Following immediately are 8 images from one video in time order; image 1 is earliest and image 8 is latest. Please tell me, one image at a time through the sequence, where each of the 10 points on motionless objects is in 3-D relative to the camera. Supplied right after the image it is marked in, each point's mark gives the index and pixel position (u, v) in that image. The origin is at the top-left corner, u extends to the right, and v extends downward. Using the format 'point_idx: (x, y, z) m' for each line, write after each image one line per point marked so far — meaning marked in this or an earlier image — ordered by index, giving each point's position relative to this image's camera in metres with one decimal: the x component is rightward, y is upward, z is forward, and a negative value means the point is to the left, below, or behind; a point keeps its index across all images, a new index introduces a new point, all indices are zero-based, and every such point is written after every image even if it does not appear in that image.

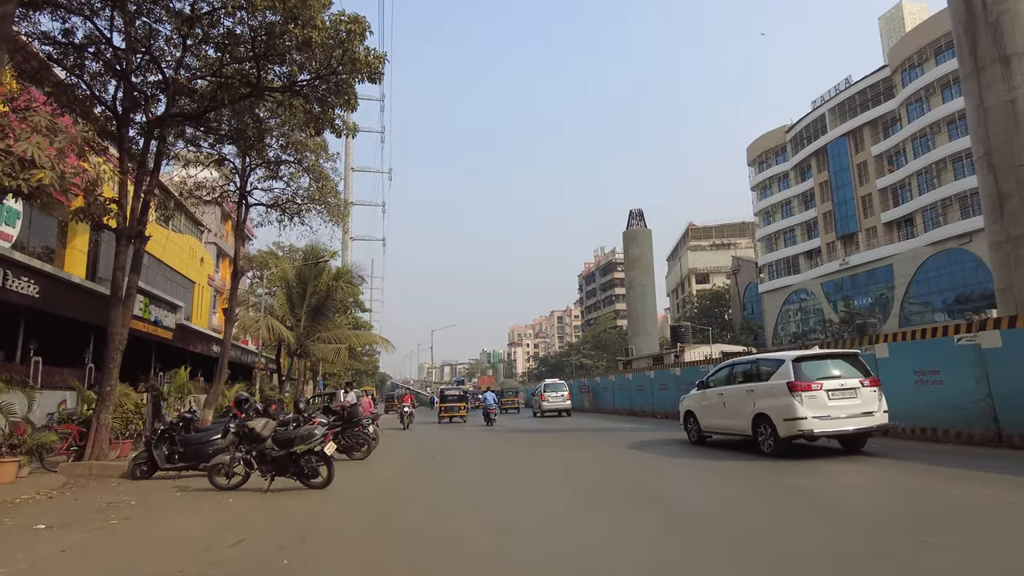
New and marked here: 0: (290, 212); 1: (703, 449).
0: (-6.4, +2.3, +19.2) m
1: (+3.8, -3.2, +13.5) m
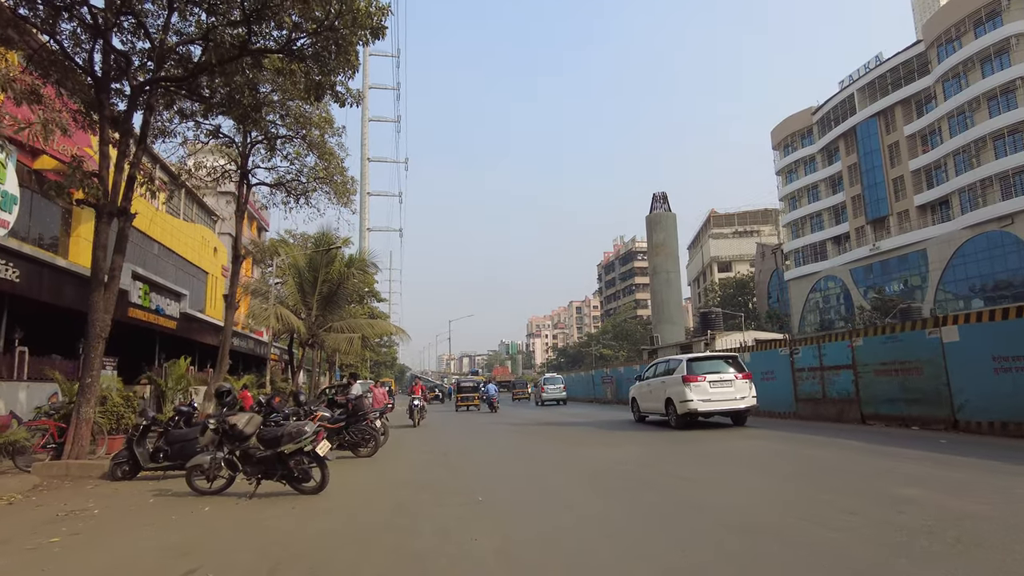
0: (-5.9, +2.7, +18.1) m
1: (+4.2, -2.8, +12.2) m
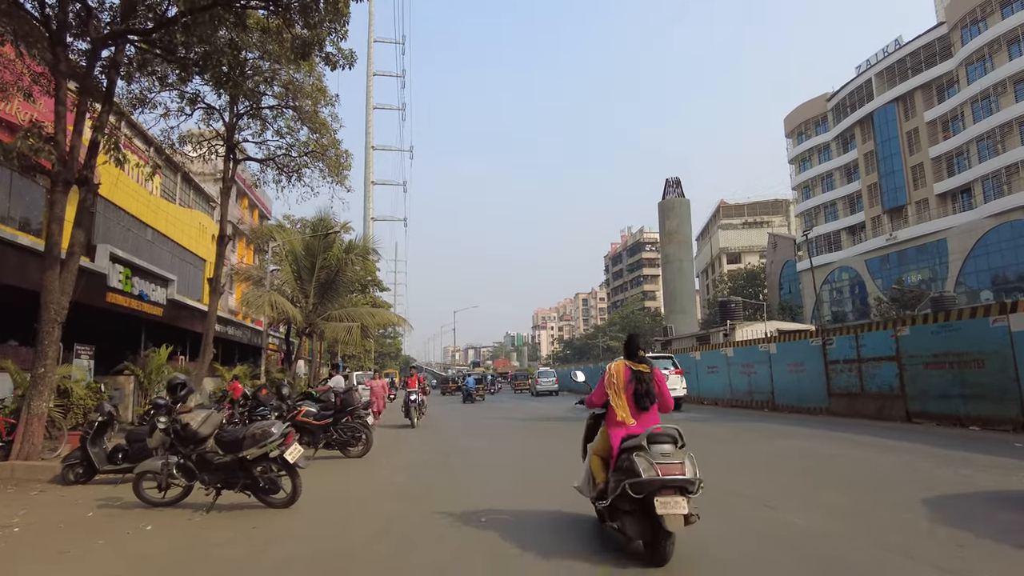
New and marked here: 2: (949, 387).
0: (-5.7, +3.1, +16.9) m
1: (+4.4, -2.6, +11.0) m
2: (+7.3, -1.6, +11.0) m
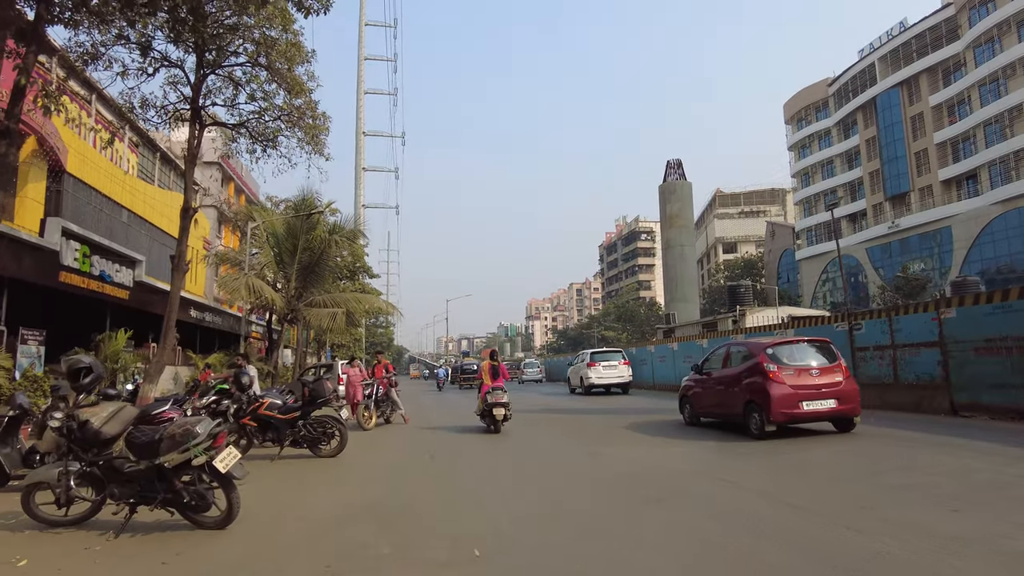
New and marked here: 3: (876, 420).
0: (-5.8, +3.5, +15.4) m
1: (+4.3, -2.2, +9.7) m
2: (+7.2, -1.3, +9.7) m
3: (+6.1, -2.2, +11.0) m
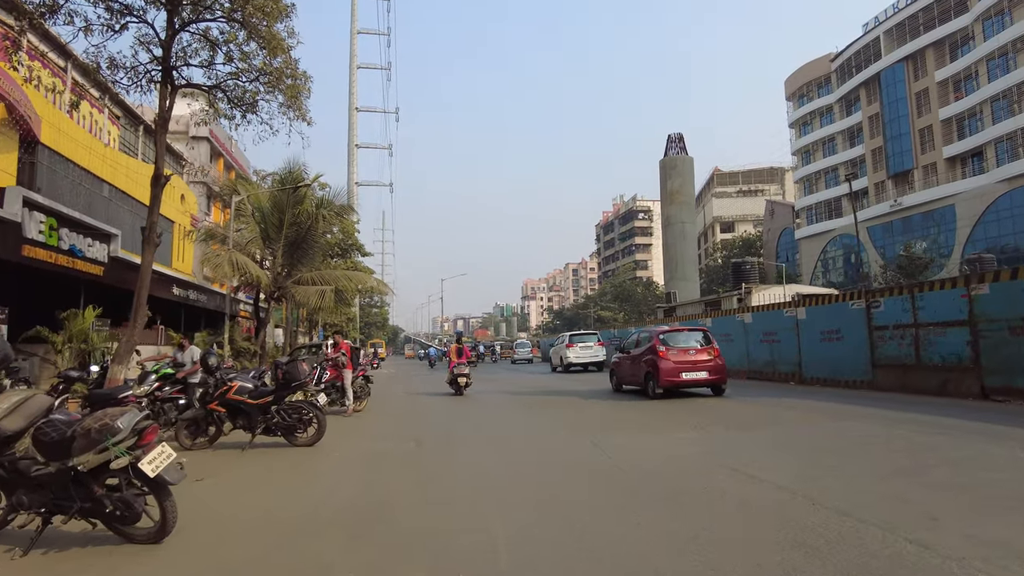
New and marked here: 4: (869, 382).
0: (-5.9, +4.1, +14.4) m
1: (+4.3, -1.8, +8.9) m
2: (+7.2, -0.9, +8.9) m
3: (+6.0, -1.8, +10.3) m
4: (+6.7, -1.8, +12.5) m
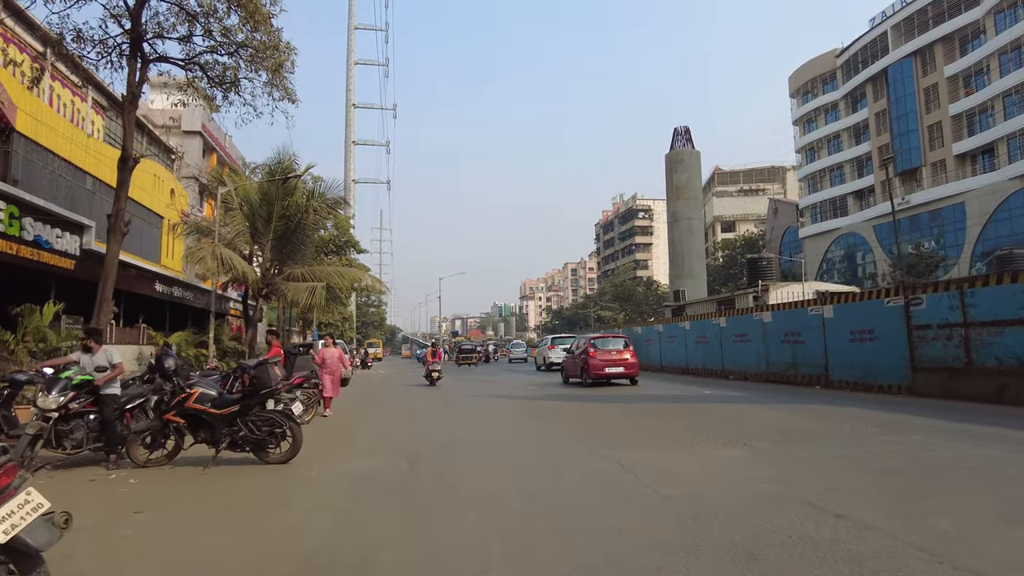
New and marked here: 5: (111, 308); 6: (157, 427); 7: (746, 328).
0: (-5.8, +4.2, +13.3) m
1: (+4.4, -1.8, +7.8) m
2: (+7.3, -0.9, +7.8) m
3: (+6.1, -1.7, +9.1) m
4: (+6.8, -1.7, +11.4) m
5: (-6.6, -0.3, +10.9) m
6: (-3.5, -1.4, +6.6) m
7: (+6.0, -1.0, +17.0) m
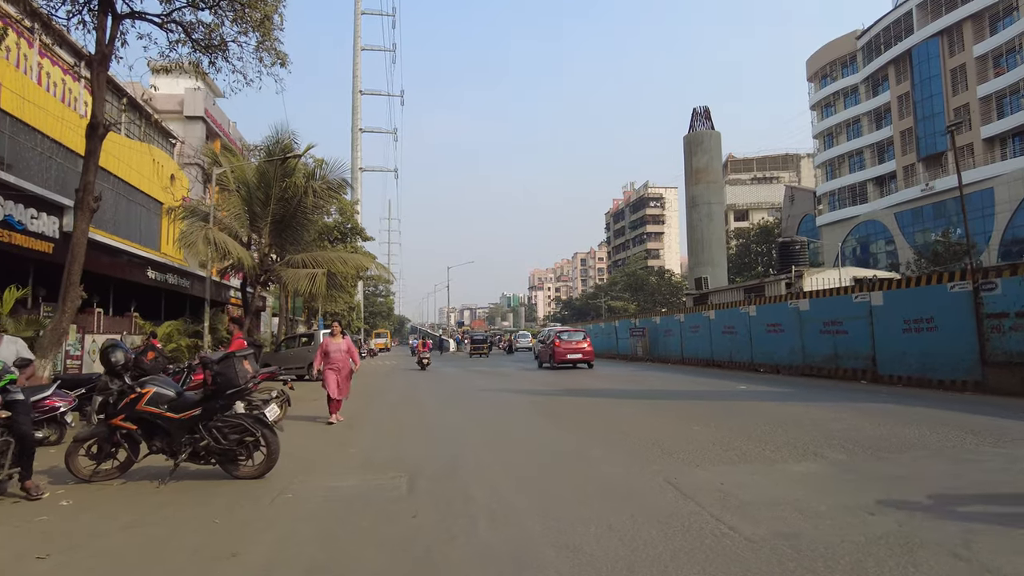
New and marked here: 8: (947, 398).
0: (-5.5, +4.5, +12.0) m
1: (+4.6, -1.5, +6.5) m
2: (+7.5, -0.7, +6.5) m
3: (+6.3, -1.5, +7.8) m
4: (+7.1, -1.5, +10.1) m
5: (-6.3, -0.1, +9.7) m
6: (-3.4, -1.2, +5.4) m
7: (+6.4, -0.7, +15.7) m
8: (+6.4, -1.6, +9.6) m
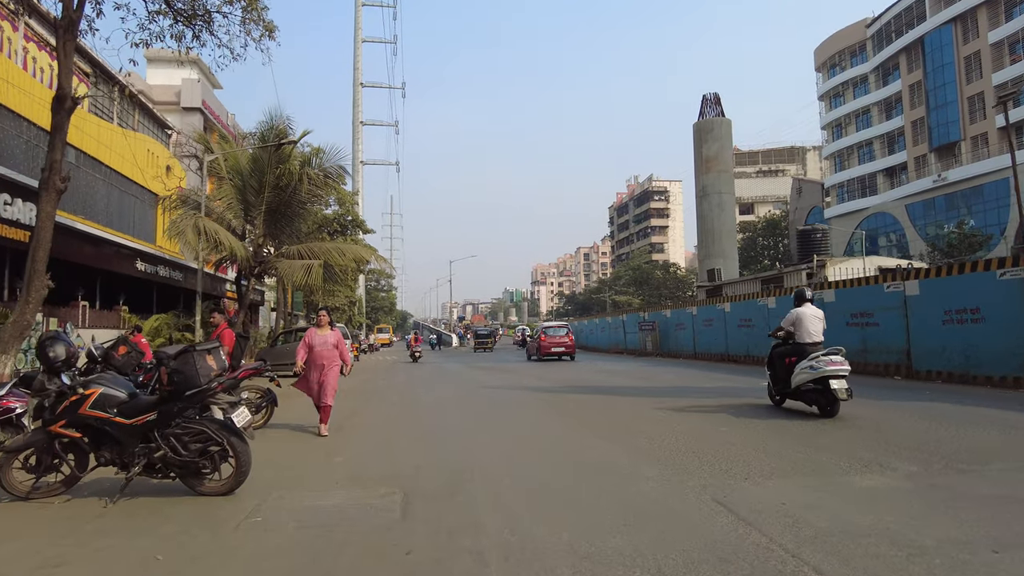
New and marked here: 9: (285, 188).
0: (-5.4, +4.6, +11.2) m
1: (+4.7, -1.4, +5.6) m
2: (+7.6, -0.5, +5.6) m
3: (+6.4, -1.3, +7.0) m
4: (+7.2, -1.3, +9.2) m
5: (-6.2, +0.1, +8.8) m
6: (-3.3, -1.1, +4.6) m
7: (+6.5, -0.5, +14.8) m
8: (+6.5, -1.4, +8.7) m
9: (-6.5, +2.9, +19.0) m
